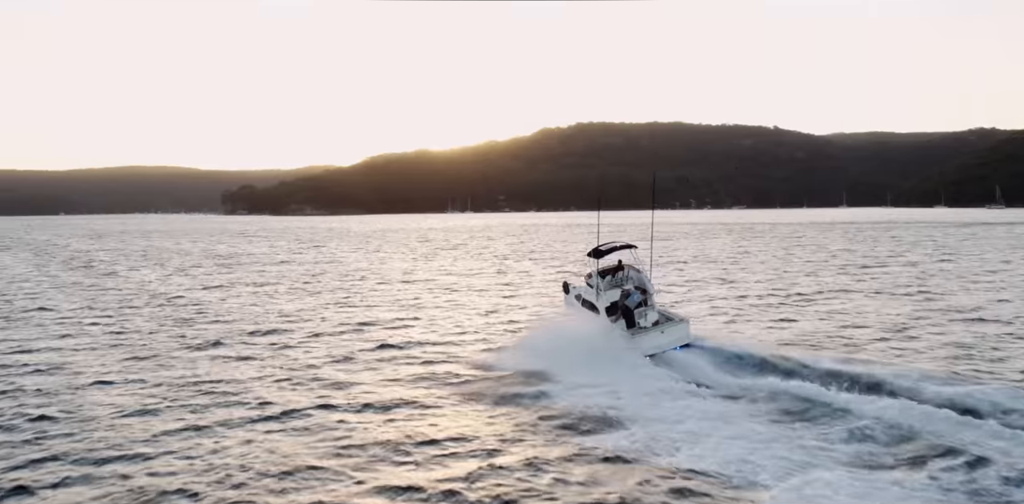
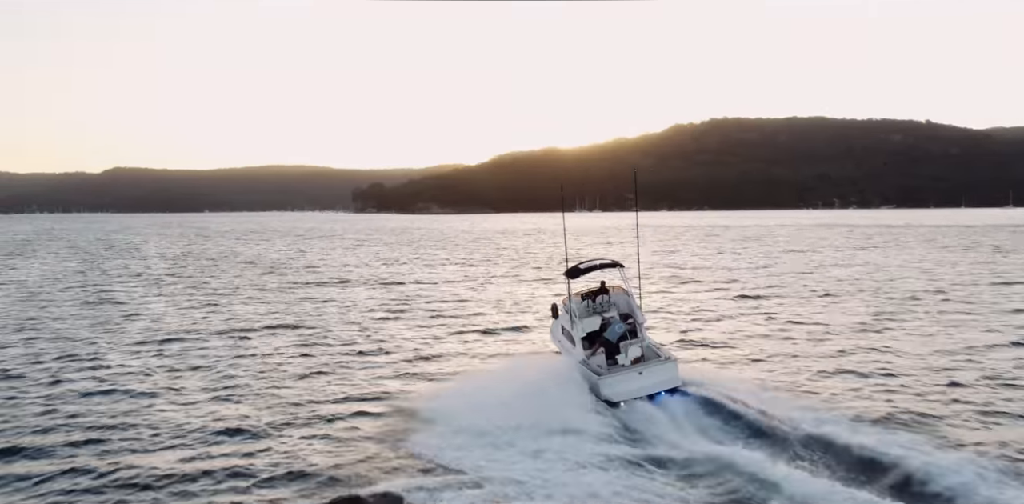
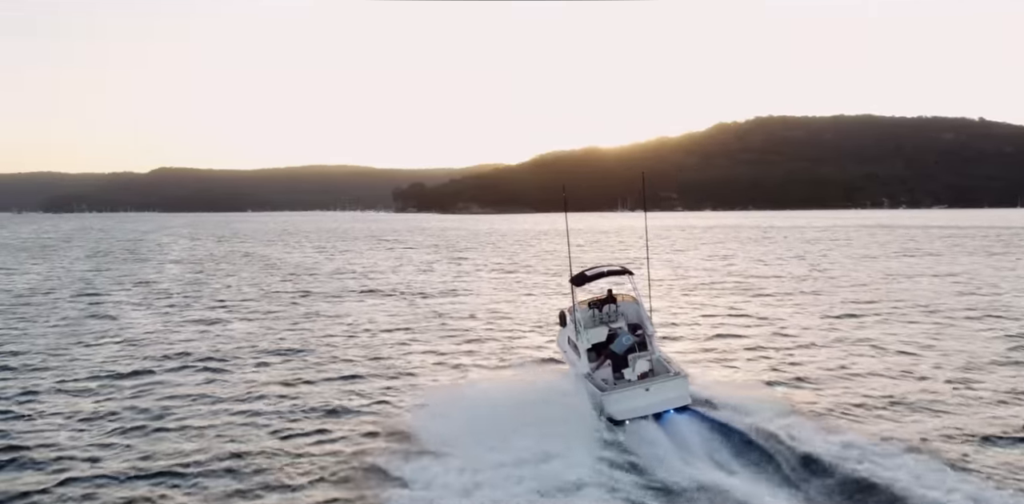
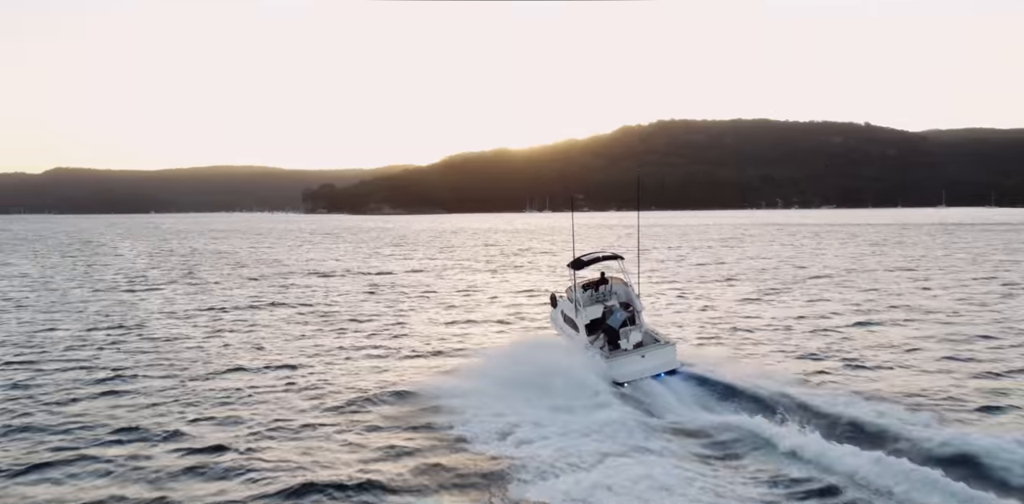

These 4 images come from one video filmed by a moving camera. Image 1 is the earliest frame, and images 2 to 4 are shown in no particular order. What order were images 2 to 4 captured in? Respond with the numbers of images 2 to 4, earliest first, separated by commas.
4, 2, 3
